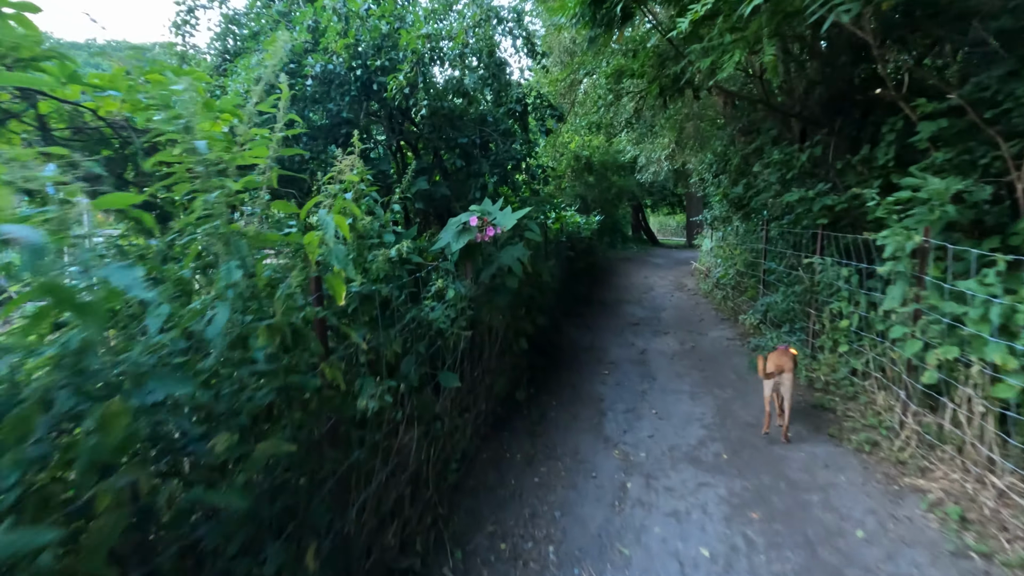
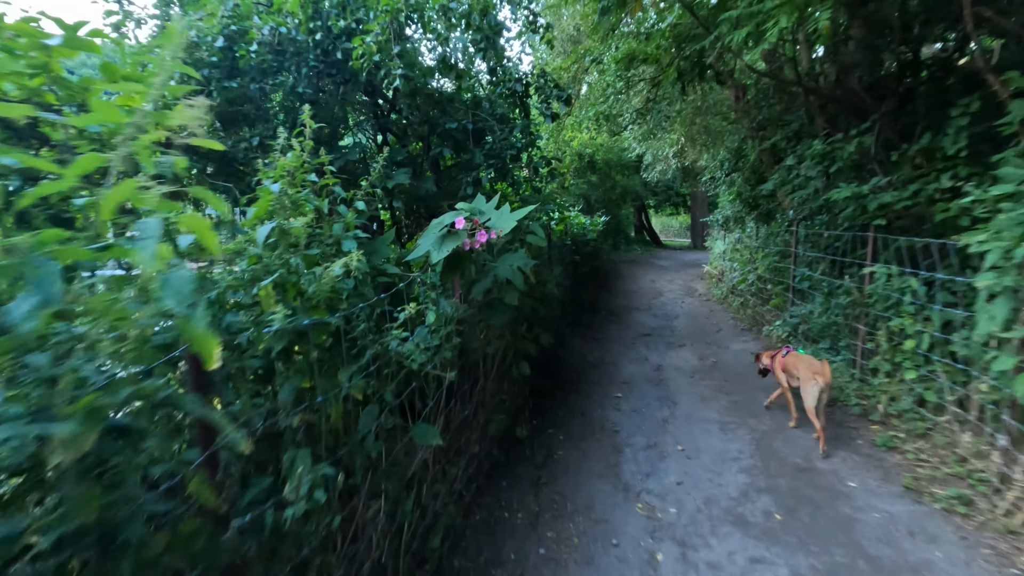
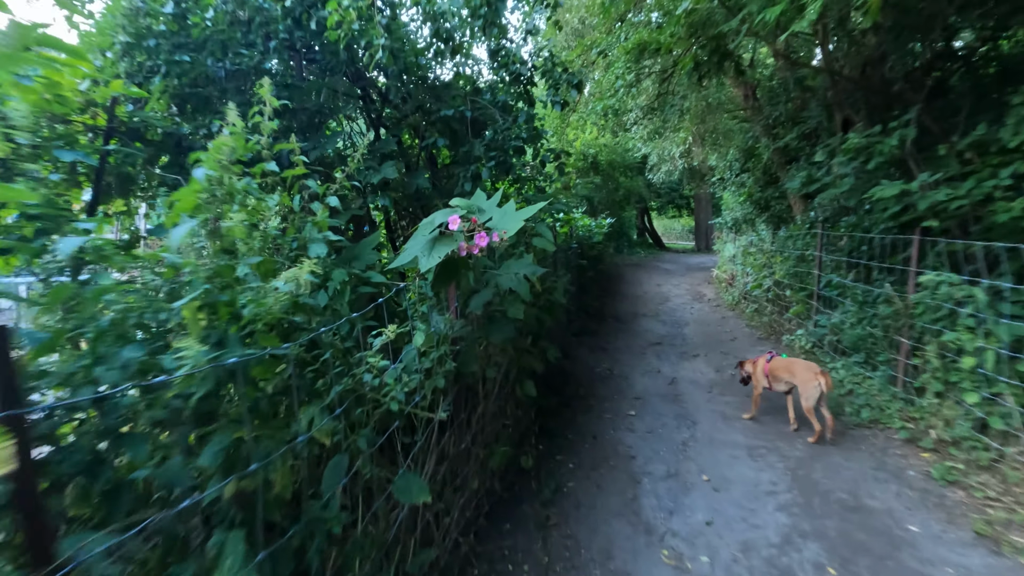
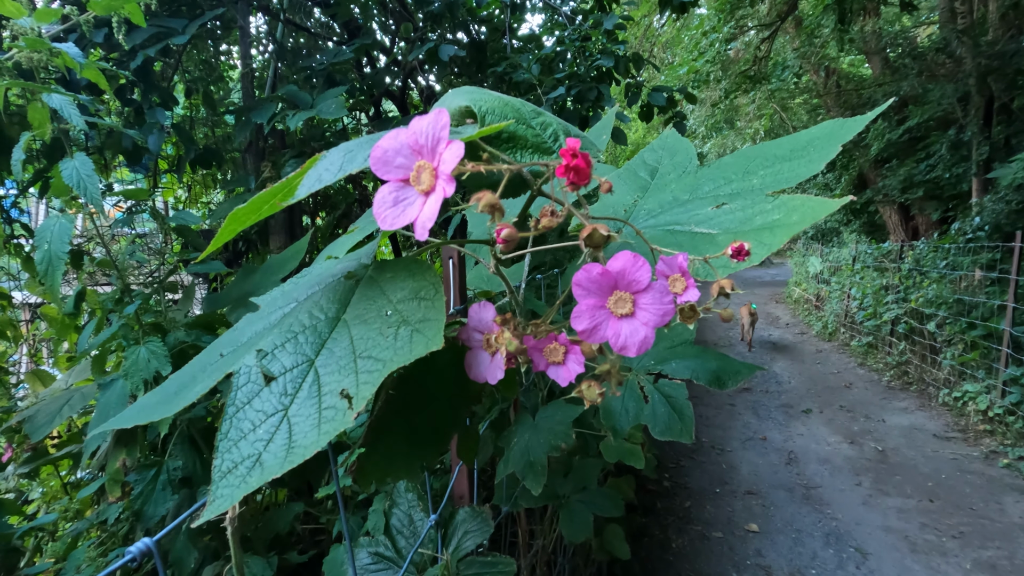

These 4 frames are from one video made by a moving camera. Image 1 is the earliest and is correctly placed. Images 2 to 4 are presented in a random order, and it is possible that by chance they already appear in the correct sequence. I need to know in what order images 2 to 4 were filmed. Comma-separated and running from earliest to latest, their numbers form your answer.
2, 3, 4
